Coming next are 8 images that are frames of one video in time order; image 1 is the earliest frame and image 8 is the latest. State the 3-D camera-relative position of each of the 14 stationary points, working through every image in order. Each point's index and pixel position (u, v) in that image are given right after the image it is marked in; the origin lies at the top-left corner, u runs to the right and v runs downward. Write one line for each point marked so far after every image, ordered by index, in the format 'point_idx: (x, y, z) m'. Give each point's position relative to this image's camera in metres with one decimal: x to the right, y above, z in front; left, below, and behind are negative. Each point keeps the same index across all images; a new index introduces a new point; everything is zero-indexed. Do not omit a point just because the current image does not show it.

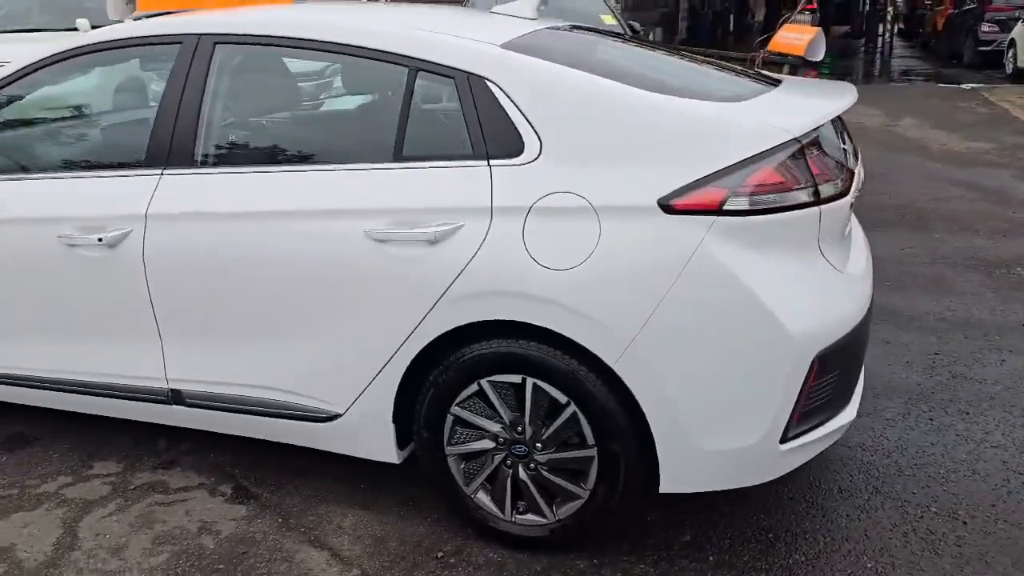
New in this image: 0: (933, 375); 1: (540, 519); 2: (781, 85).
0: (+1.8, -0.4, +3.7) m
1: (+0.1, -0.7, +2.5) m
2: (+0.9, +0.7, +2.9) m
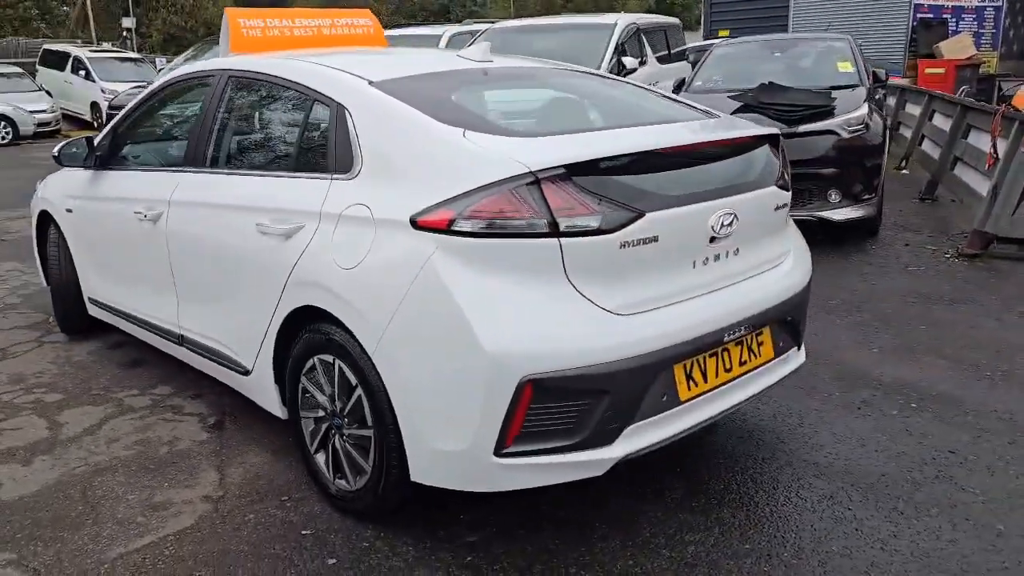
0: (+1.5, -0.7, +3.2) m
1: (-0.6, -0.7, +3.0) m
2: (+0.5, +0.5, +2.9) m
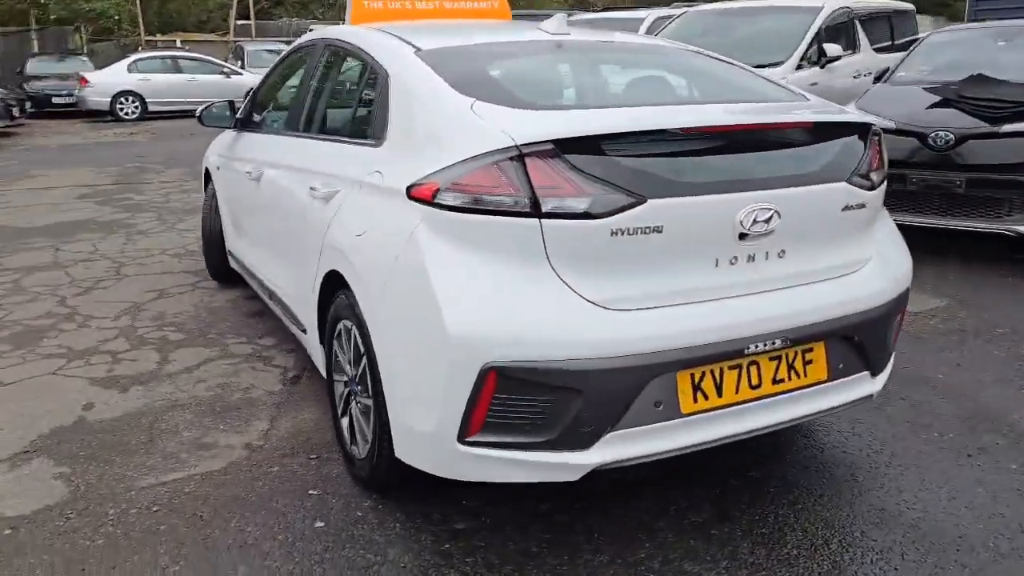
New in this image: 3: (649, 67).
0: (+1.5, -0.8, +2.7) m
1: (-0.5, -0.6, +3.0) m
2: (+0.6, +0.5, +2.6) m
3: (+0.5, +0.8, +3.2) m
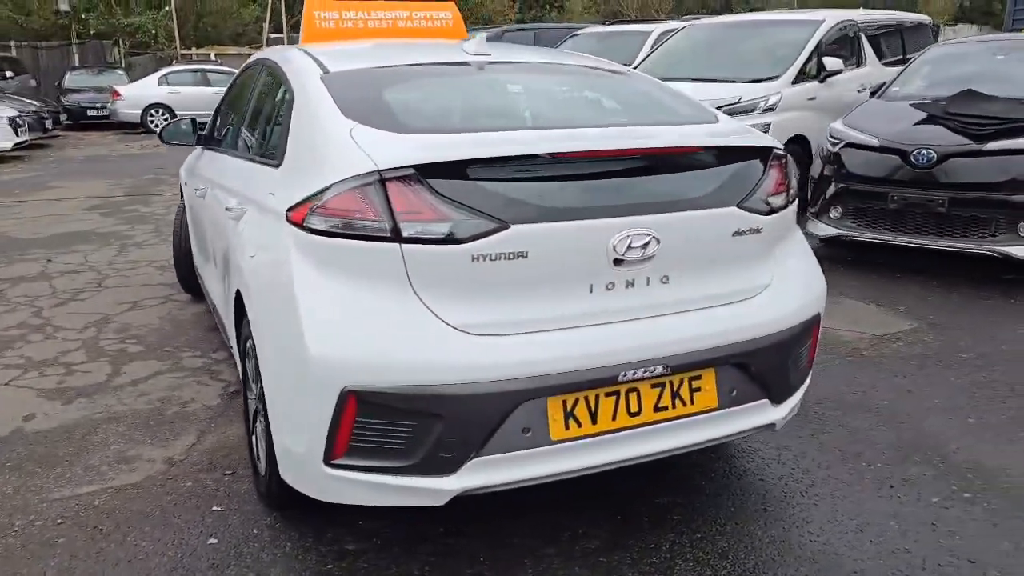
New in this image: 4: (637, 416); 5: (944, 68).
0: (+1.2, -0.9, +2.6) m
1: (-0.9, -0.6, +3.0) m
2: (+0.3, +0.5, +2.6) m
3: (+0.2, +0.7, +3.2) m
4: (+0.4, -0.4, +2.5) m
5: (+3.5, +1.8, +7.0) m
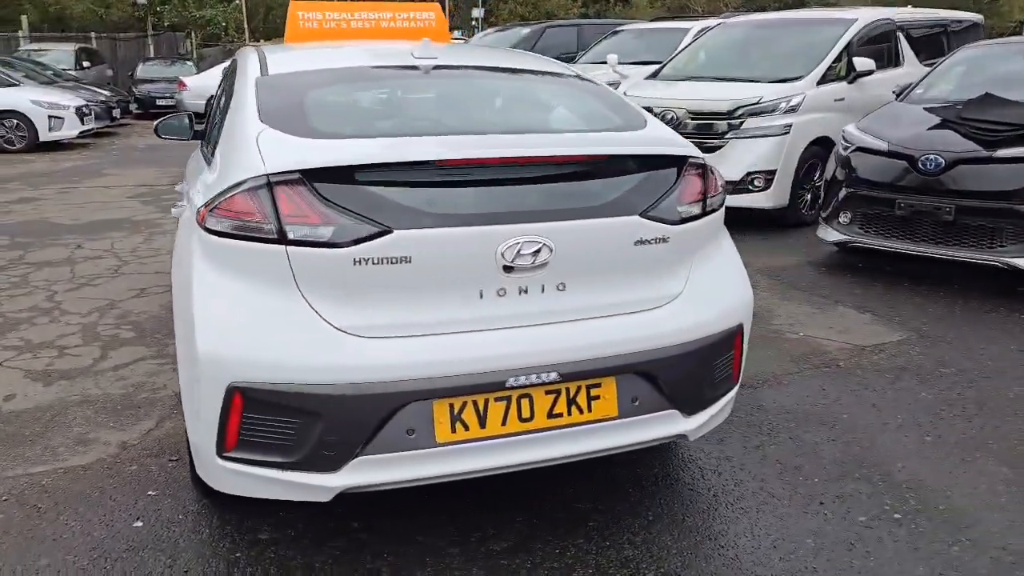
0: (+0.8, -0.9, +2.5) m
1: (-1.2, -0.6, +3.1) m
2: (0.0, +0.5, +2.6) m
3: (0.0, +0.7, +3.2) m
4: (+0.1, -0.4, +2.5) m
5: (+3.6, +1.7, +6.7) m
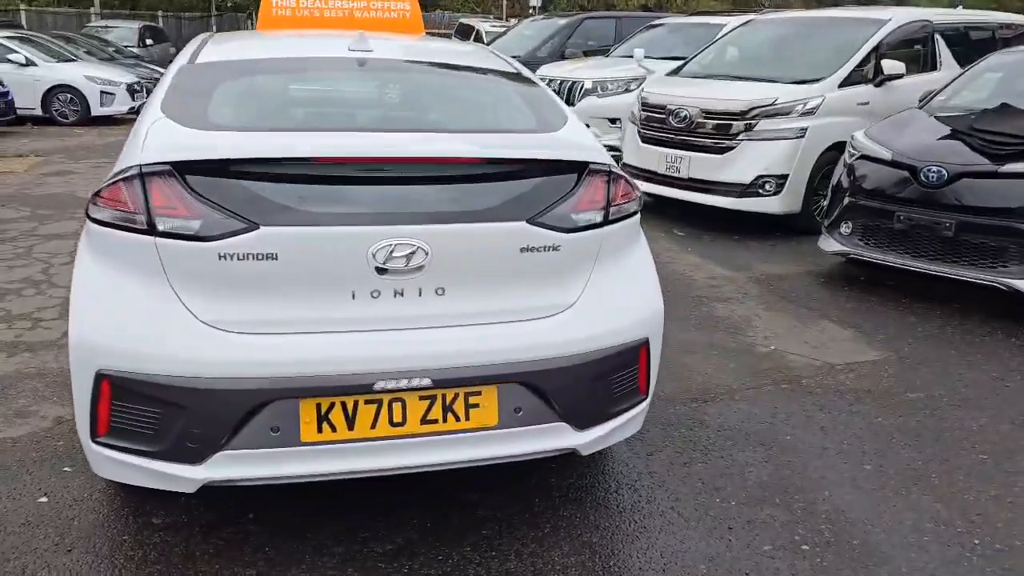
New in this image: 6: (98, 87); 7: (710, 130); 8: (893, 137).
0: (+0.4, -0.9, +2.4) m
1: (-1.5, -0.5, +3.2) m
2: (-0.3, +0.5, +2.6) m
3: (-0.3, +0.7, +3.2) m
4: (-0.3, -0.4, +2.5) m
5: (+3.6, +1.6, +6.4) m
6: (-6.8, +3.3, +14.2) m
7: (+1.6, +1.3, +7.2) m
8: (+2.5, +1.0, +5.6) m
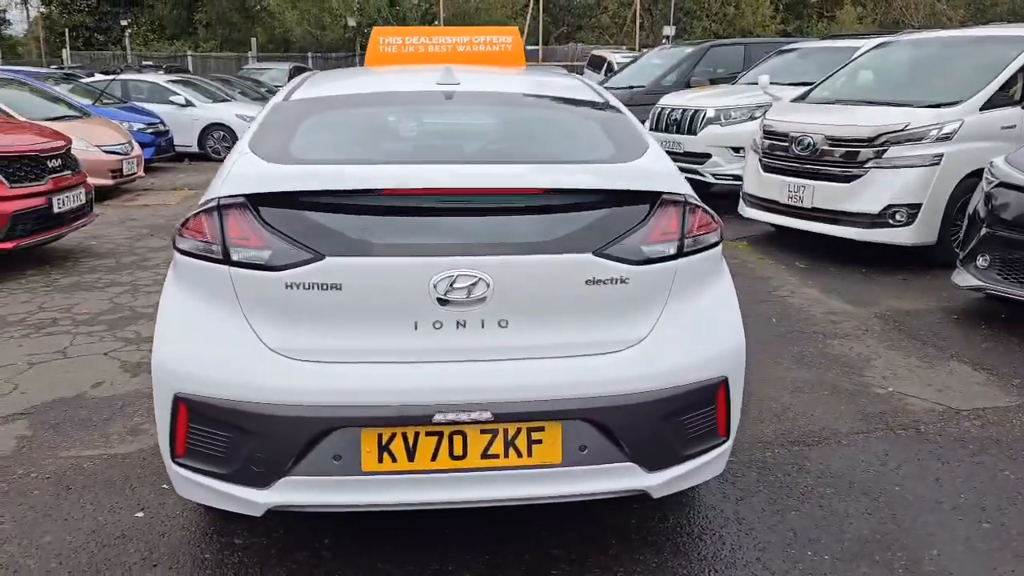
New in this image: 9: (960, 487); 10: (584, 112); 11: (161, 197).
0: (+0.6, -1.0, +2.3) m
1: (-1.2, -0.6, +3.3) m
2: (-0.1, +0.4, +2.6) m
3: (0.0, +0.6, +3.2) m
4: (-0.1, -0.5, +2.4) m
5: (+4.4, +1.3, +5.7) m
6: (-4.7, +2.9, +15.1) m
7: (+2.6, +1.0, +6.8) m
8: (+3.1, +0.7, +5.1) m
9: (+1.7, -0.8, +3.3) m
10: (+0.3, +0.7, +3.3) m
11: (-4.5, +1.2, +11.1) m
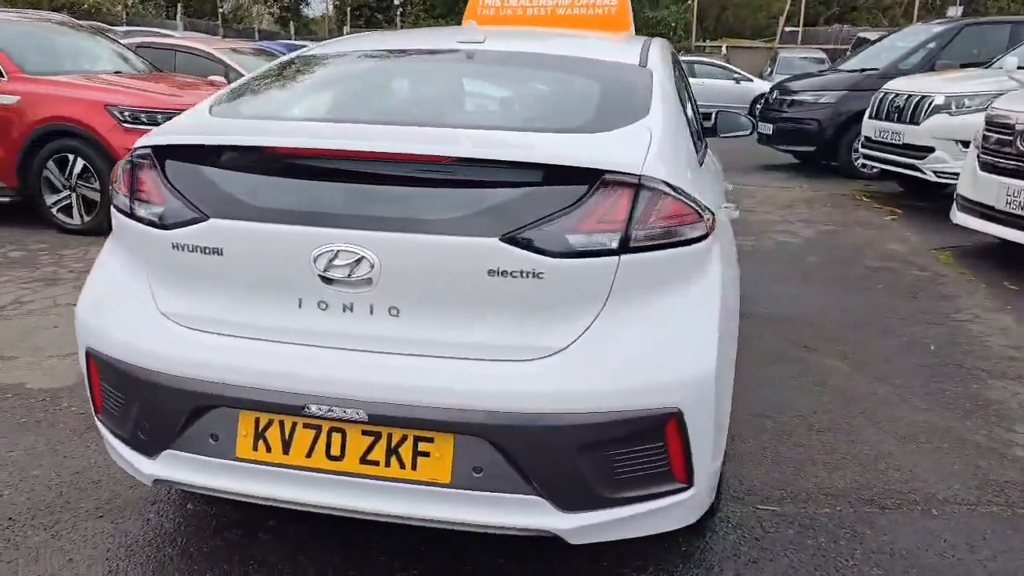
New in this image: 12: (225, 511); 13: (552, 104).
0: (+0.2, -1.1, +1.8) m
1: (-1.2, -0.5, +3.3) m
2: (-0.3, +0.4, +2.3) m
3: (0.0, +0.7, +2.8) m
4: (-0.4, -0.4, +2.1) m
5: (+5.0, +0.9, +3.9) m
6: (-0.7, +3.4, +15.5) m
7: (+3.6, +0.8, +5.5) m
8: (+3.6, +0.5, +3.7) m
9: (+1.5, -0.9, +2.4) m
10: (+0.3, +0.7, +2.8) m
11: (-1.9, +1.7, +11.6) m
12: (-0.9, -0.7, +2.8) m
13: (+0.2, +0.5, +2.5) m
